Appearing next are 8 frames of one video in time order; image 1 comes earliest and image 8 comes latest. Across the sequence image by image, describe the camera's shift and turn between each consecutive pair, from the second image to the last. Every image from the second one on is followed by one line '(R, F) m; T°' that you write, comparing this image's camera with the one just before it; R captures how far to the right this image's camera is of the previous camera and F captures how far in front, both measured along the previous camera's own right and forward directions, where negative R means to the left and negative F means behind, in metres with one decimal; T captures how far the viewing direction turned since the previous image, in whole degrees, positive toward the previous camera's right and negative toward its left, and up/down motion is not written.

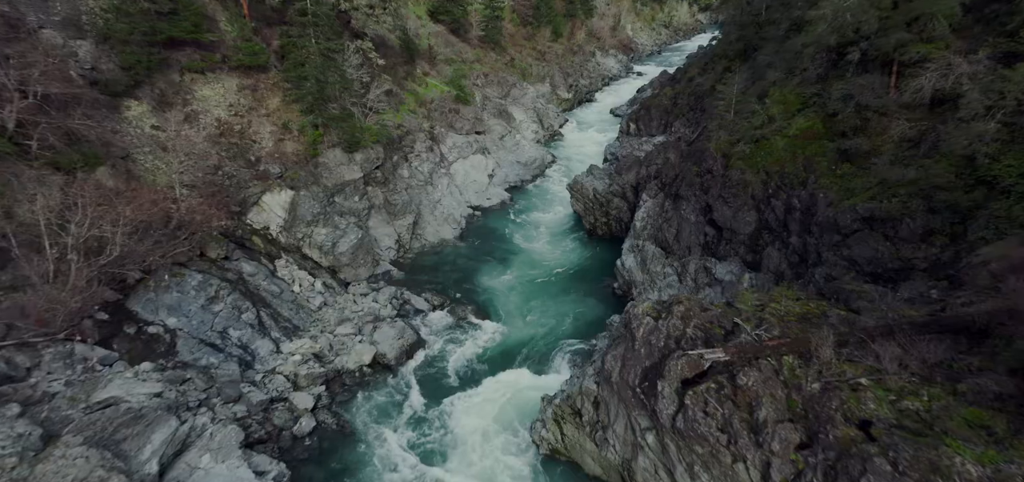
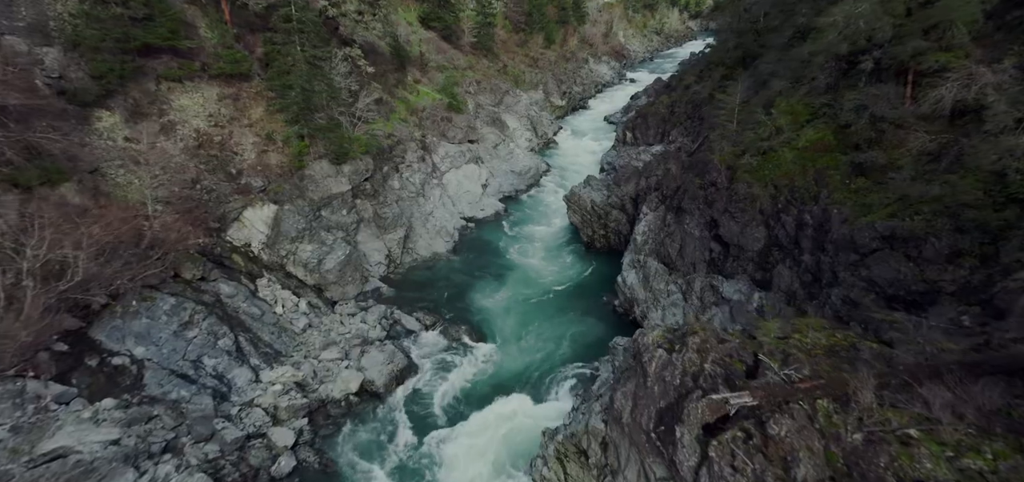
(-0.1, +1.0) m; +1°
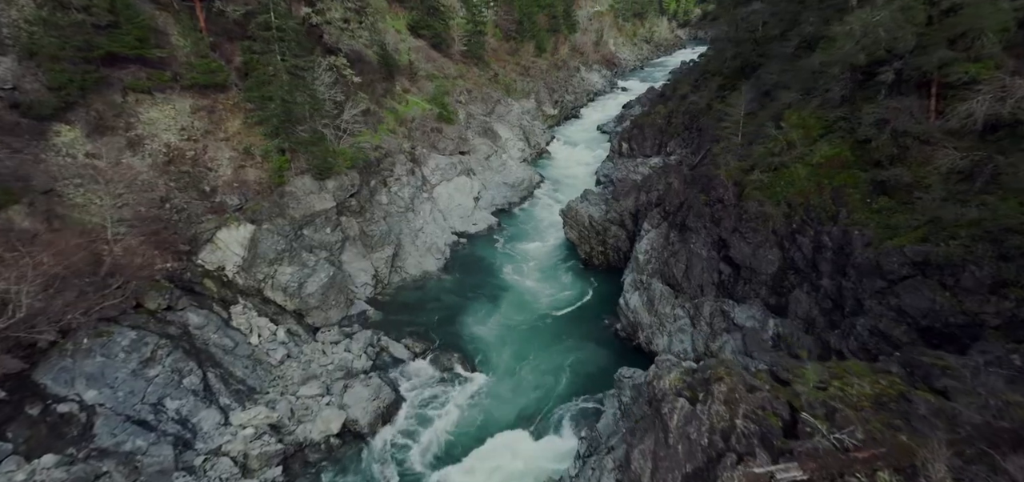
(-0.2, +1.3) m; +1°
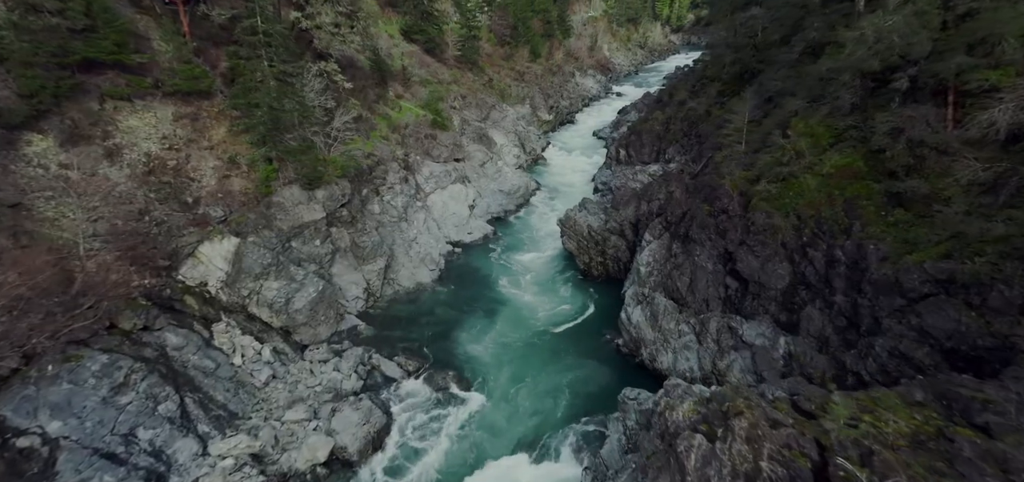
(-0.1, +0.8) m; +1°
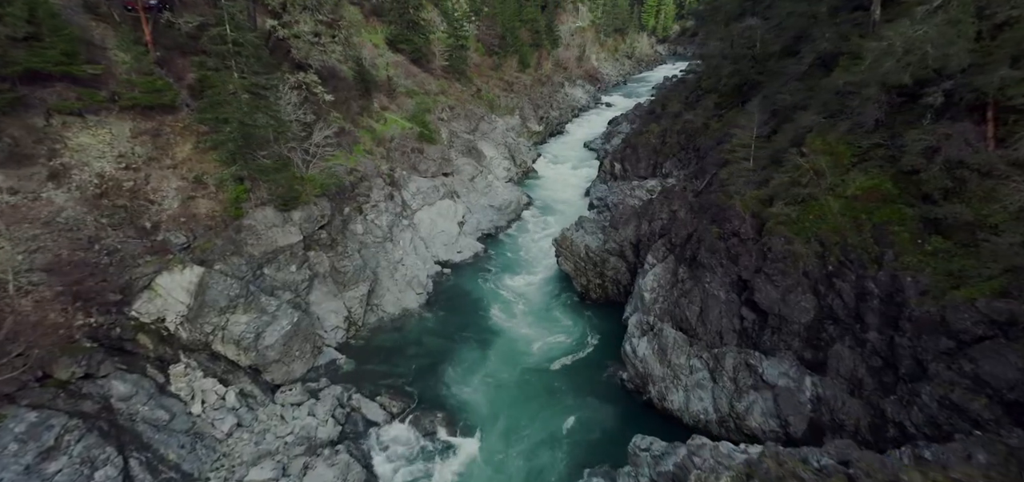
(-0.2, +1.6) m; +1°
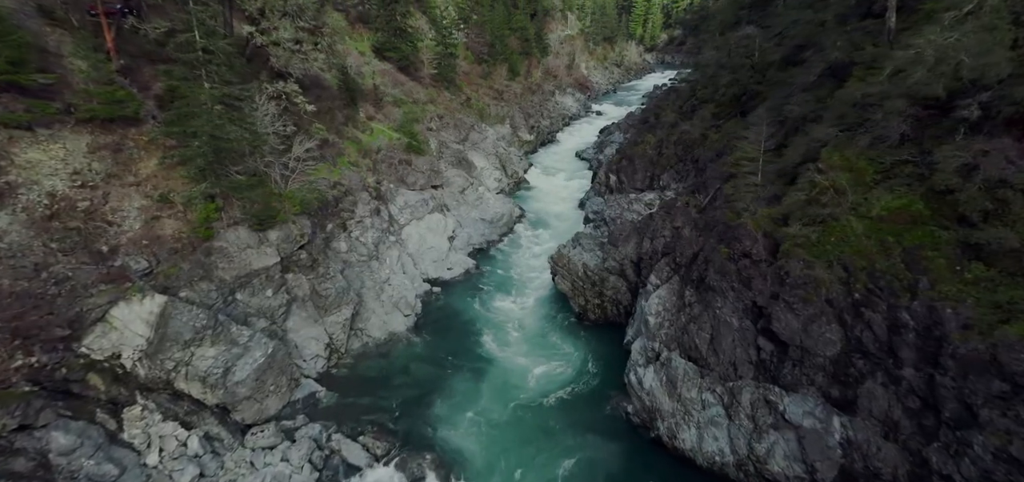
(-0.2, +1.4) m; +1°
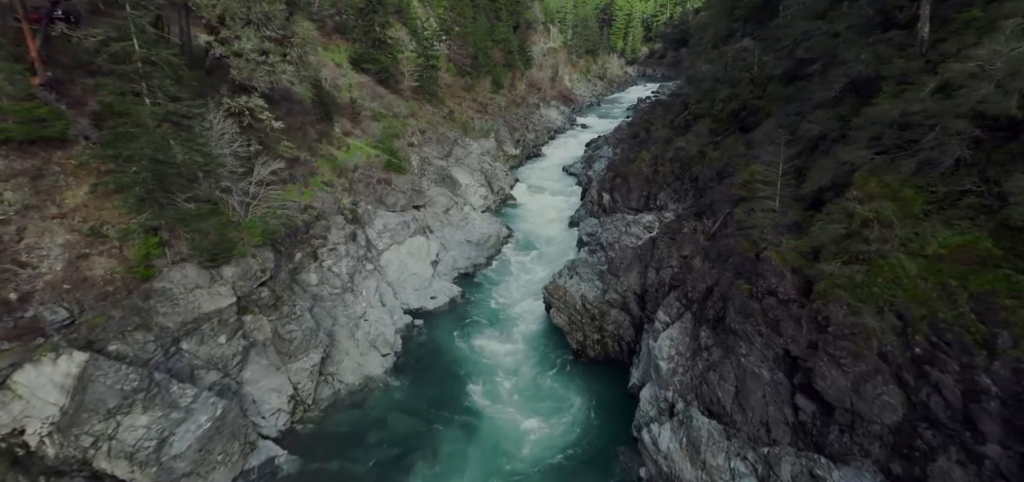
(-0.2, +2.2) m; +2°
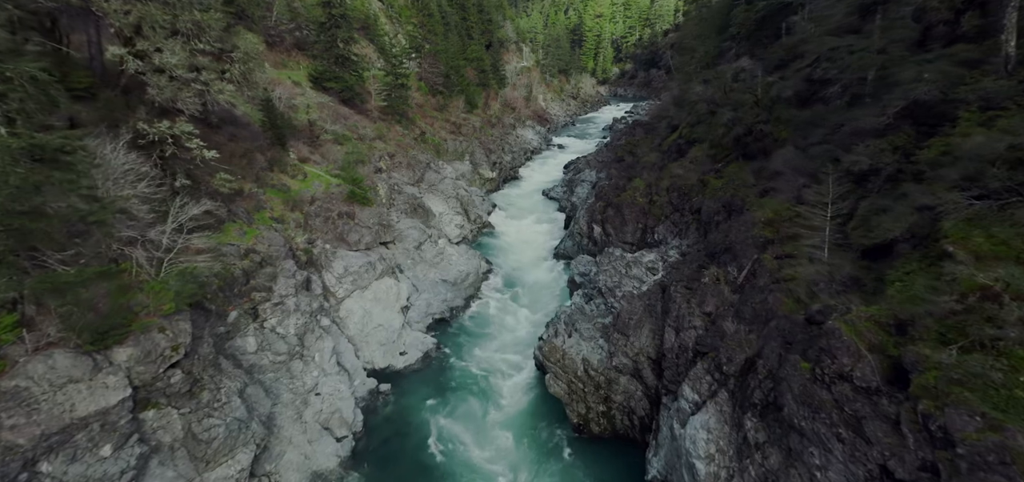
(-0.4, +3.7) m; +3°
